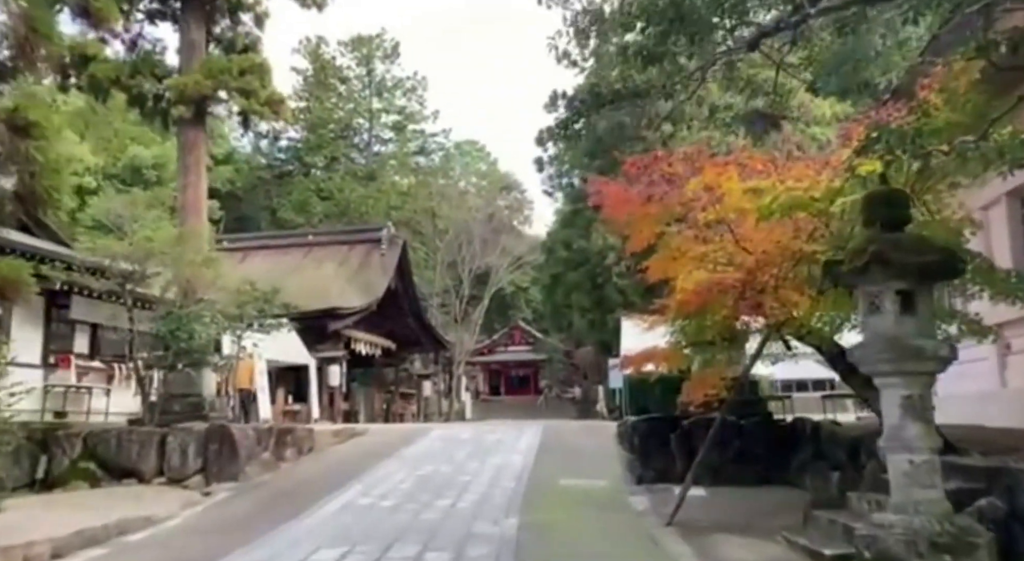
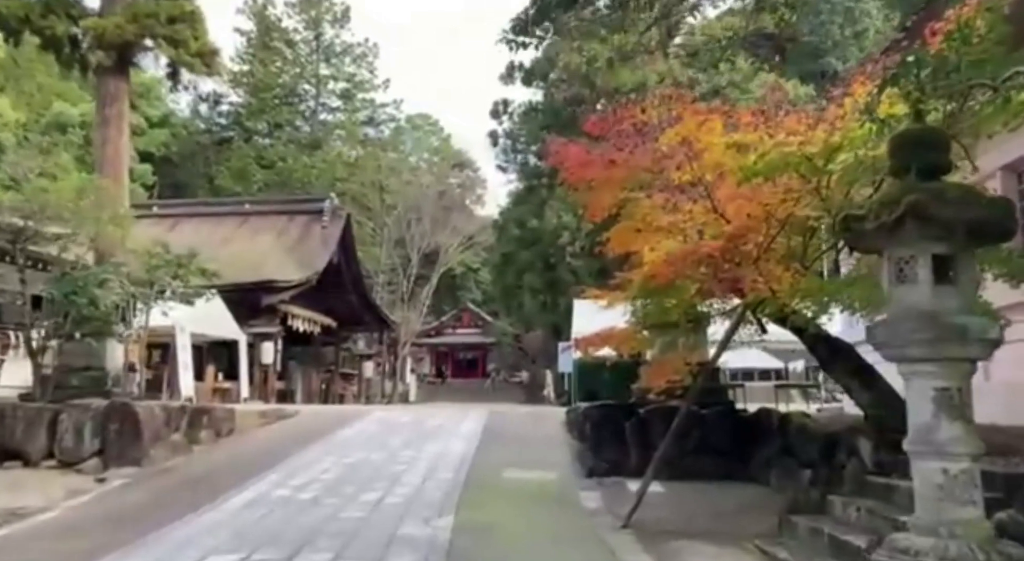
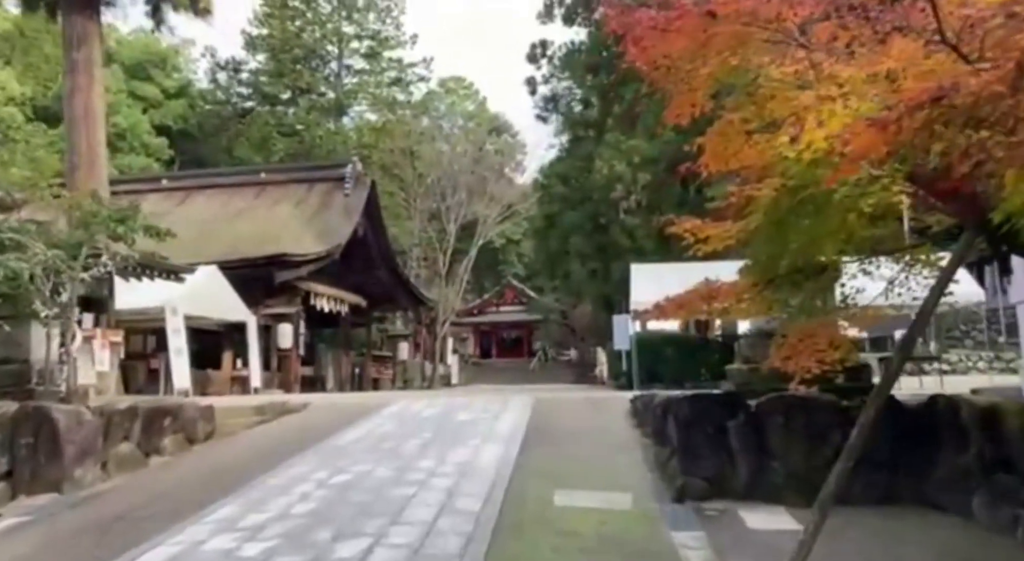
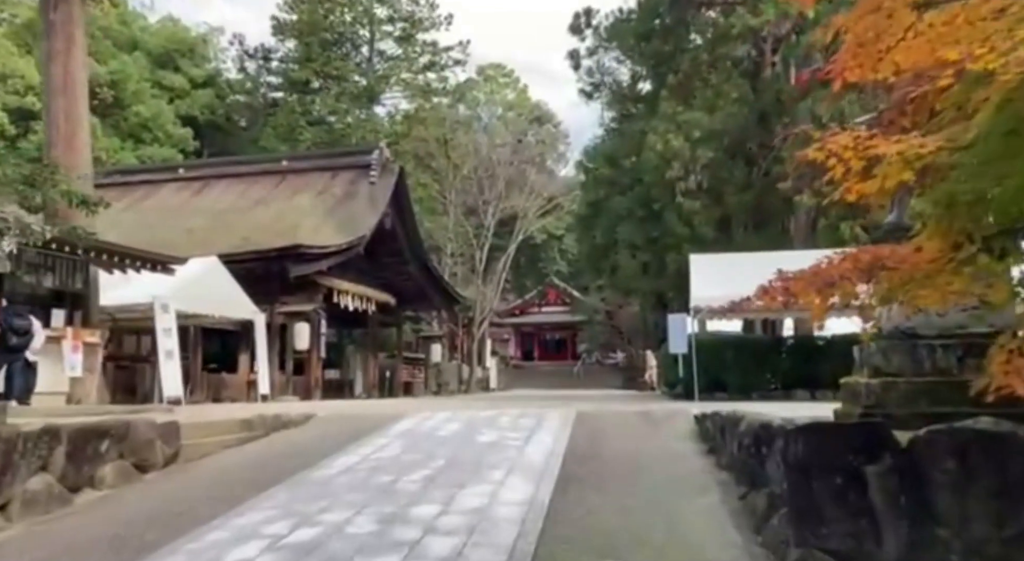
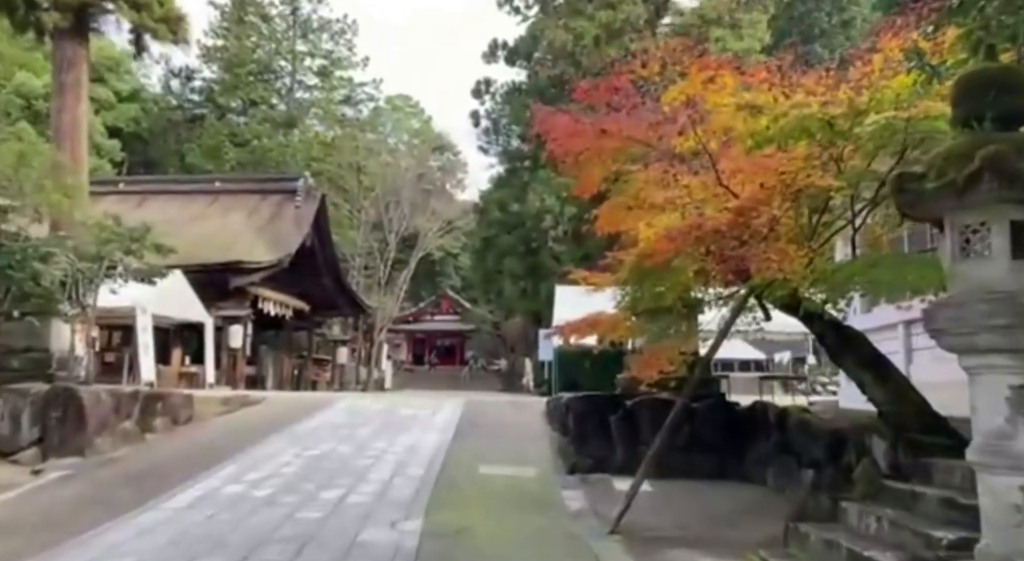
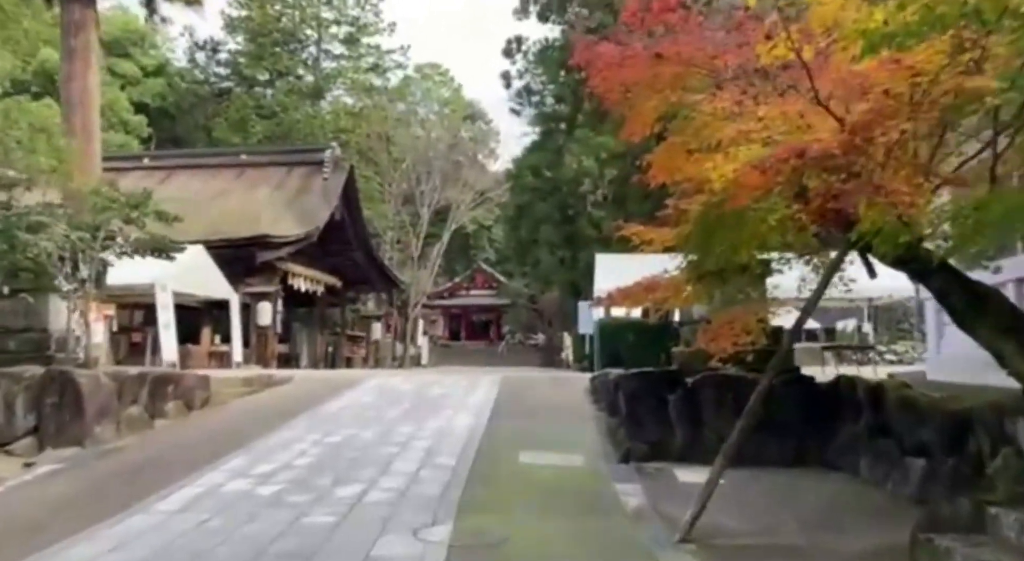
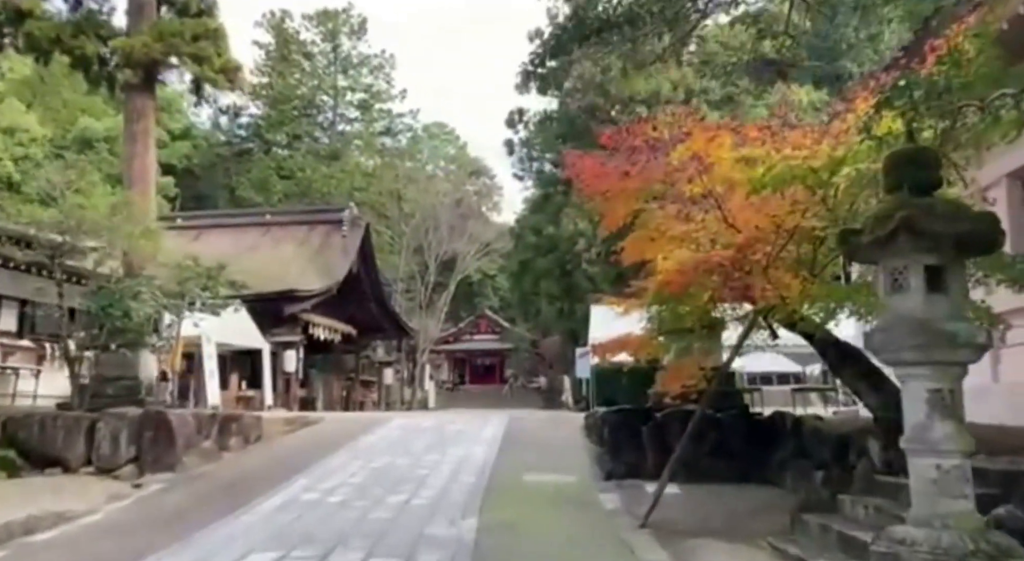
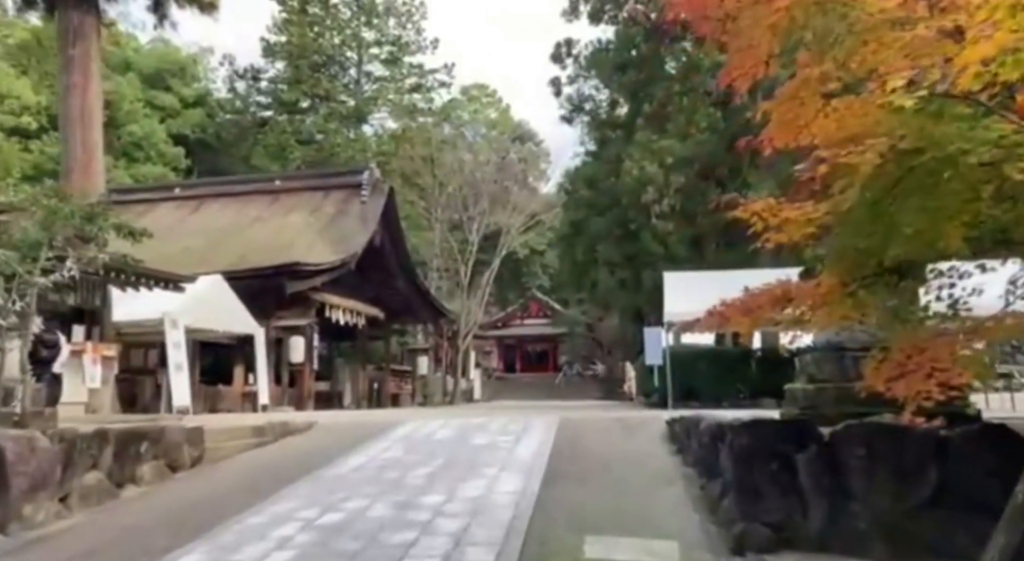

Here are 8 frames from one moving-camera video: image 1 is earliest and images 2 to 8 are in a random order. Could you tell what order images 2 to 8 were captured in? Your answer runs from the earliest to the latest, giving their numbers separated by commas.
7, 2, 5, 6, 3, 8, 4
